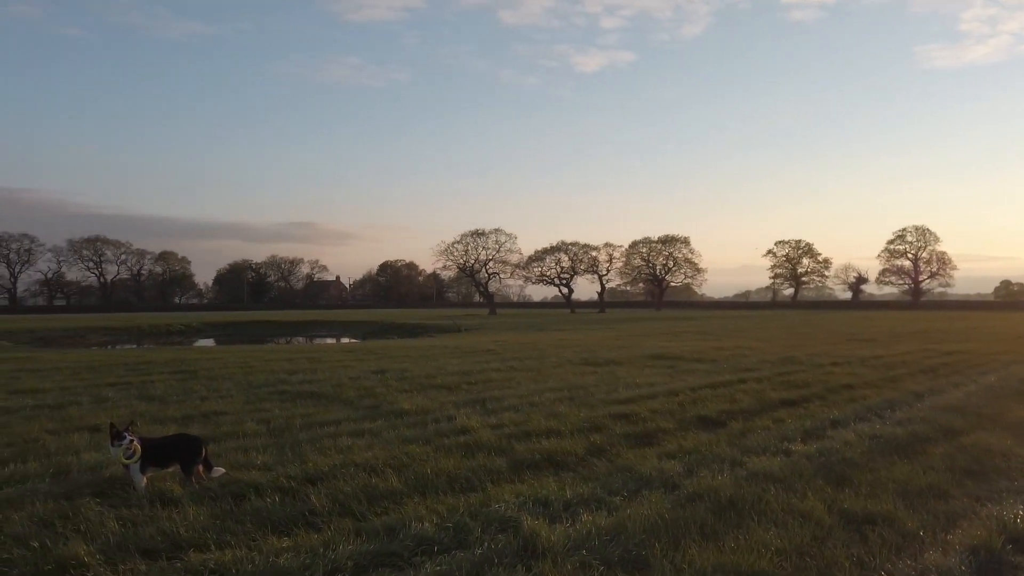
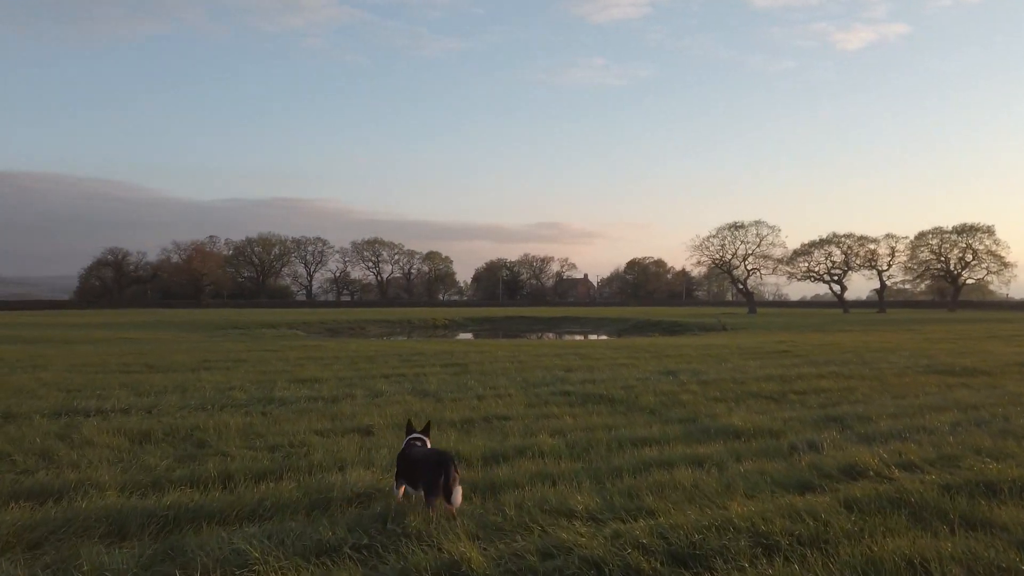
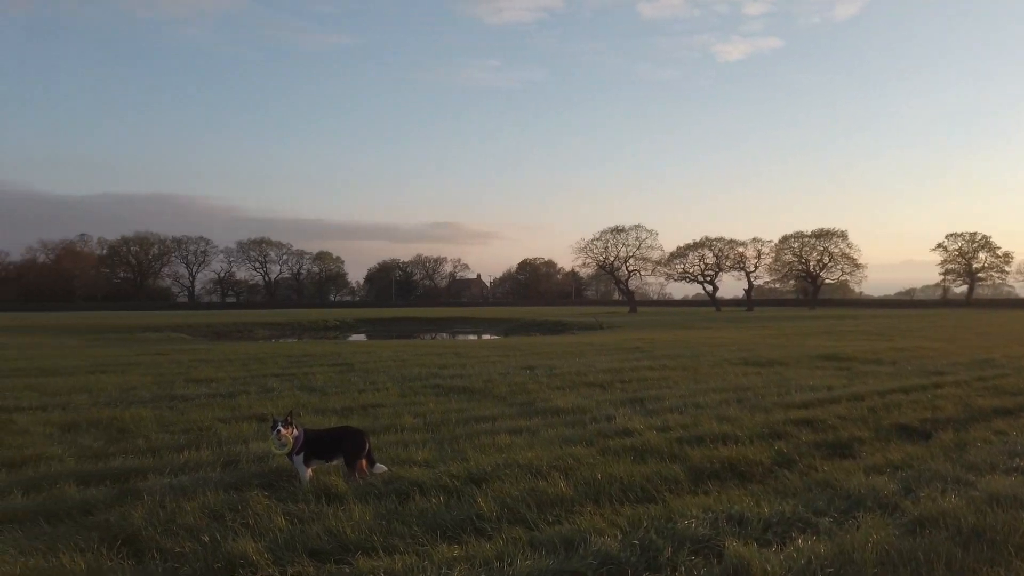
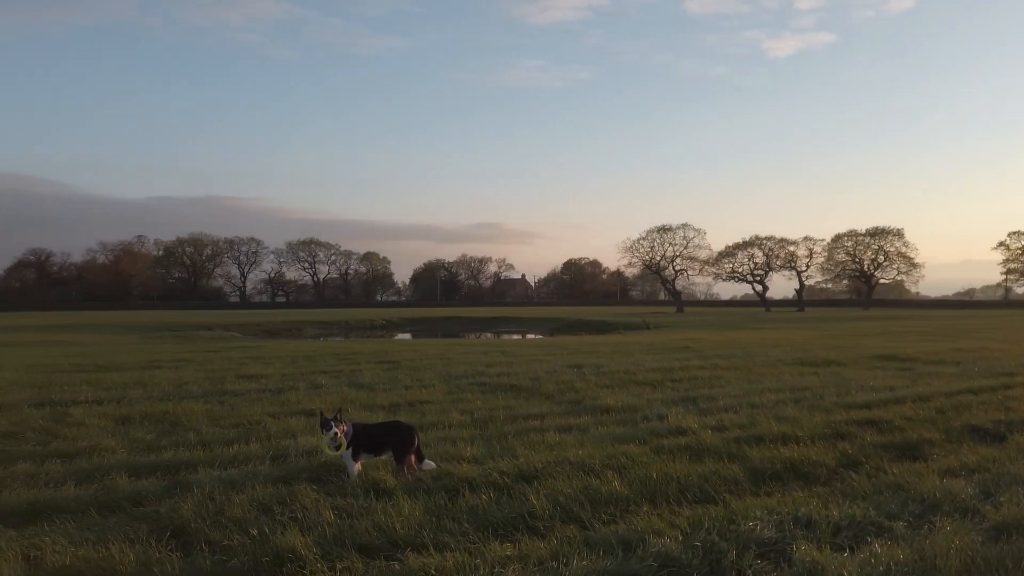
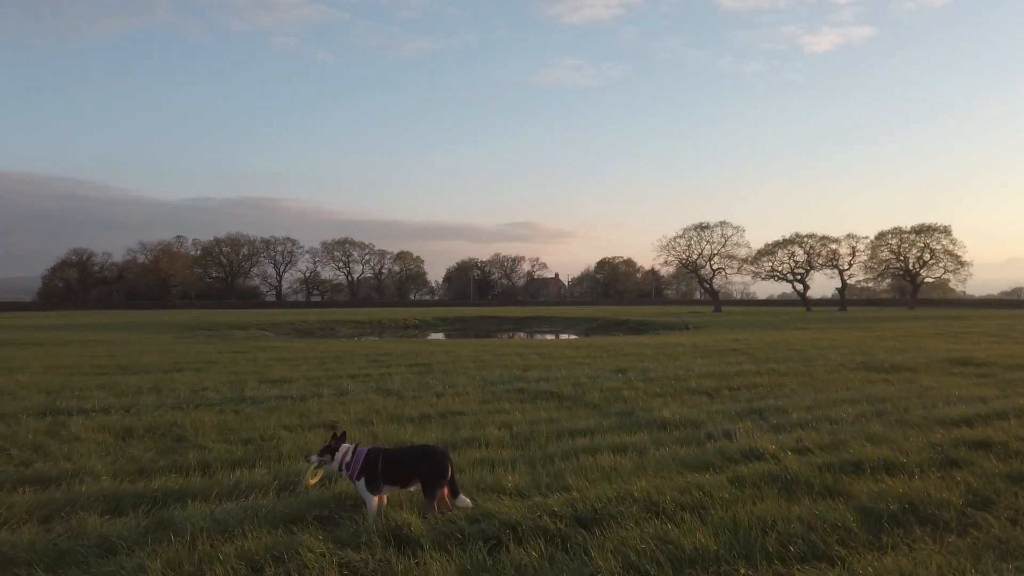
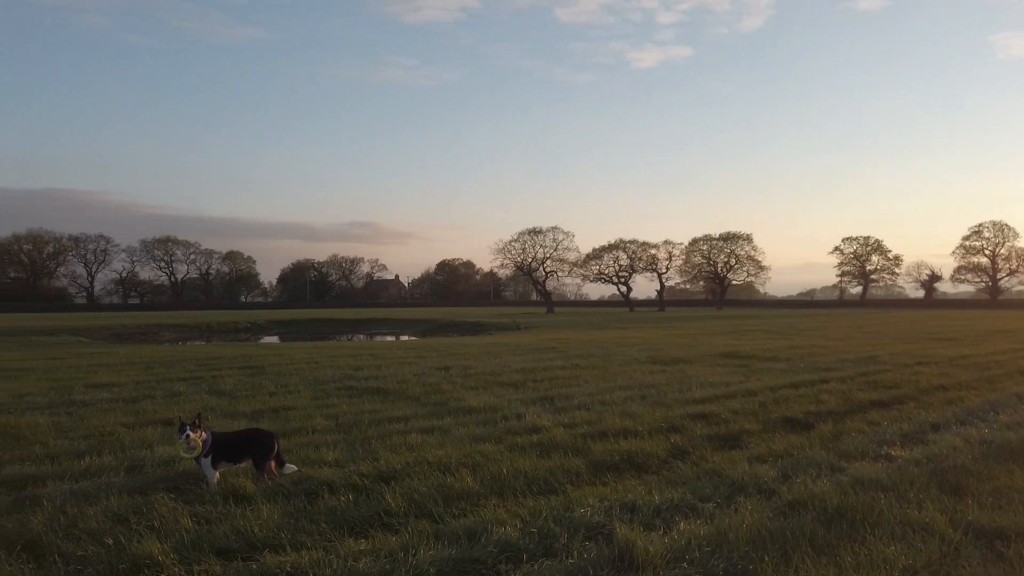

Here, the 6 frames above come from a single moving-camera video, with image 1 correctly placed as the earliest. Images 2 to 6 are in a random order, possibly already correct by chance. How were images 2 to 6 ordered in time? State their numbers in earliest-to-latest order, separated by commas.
6, 3, 4, 5, 2
